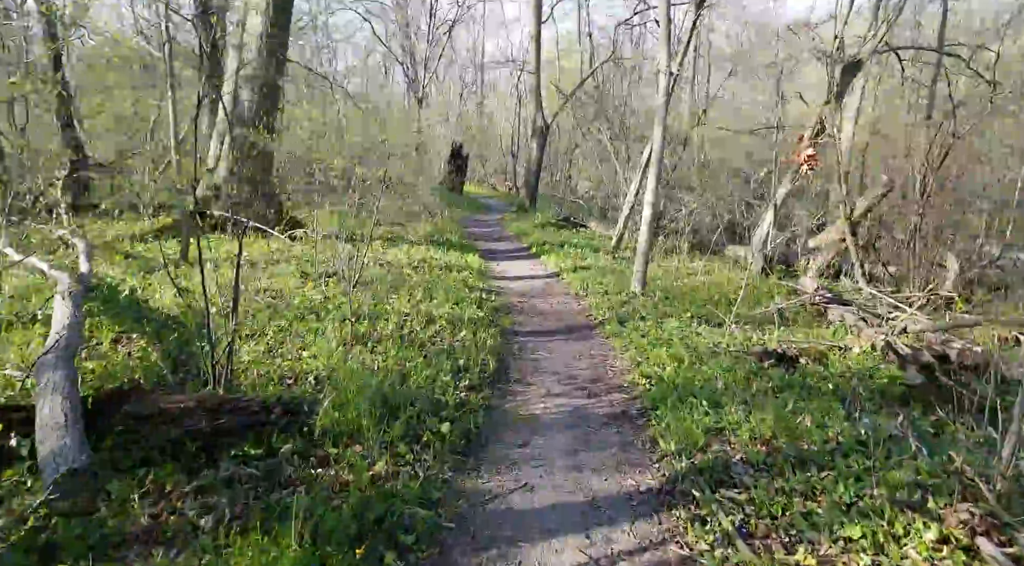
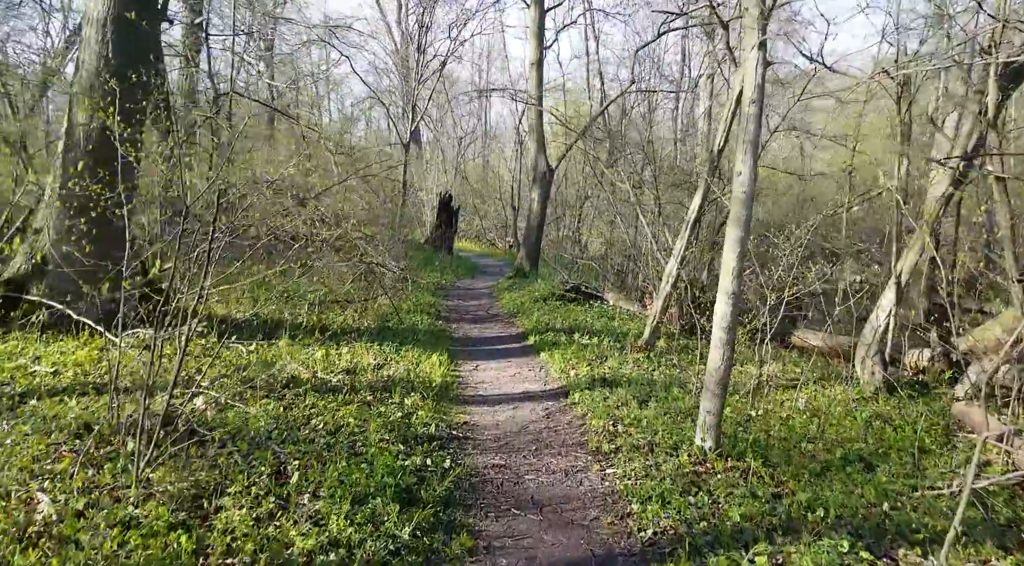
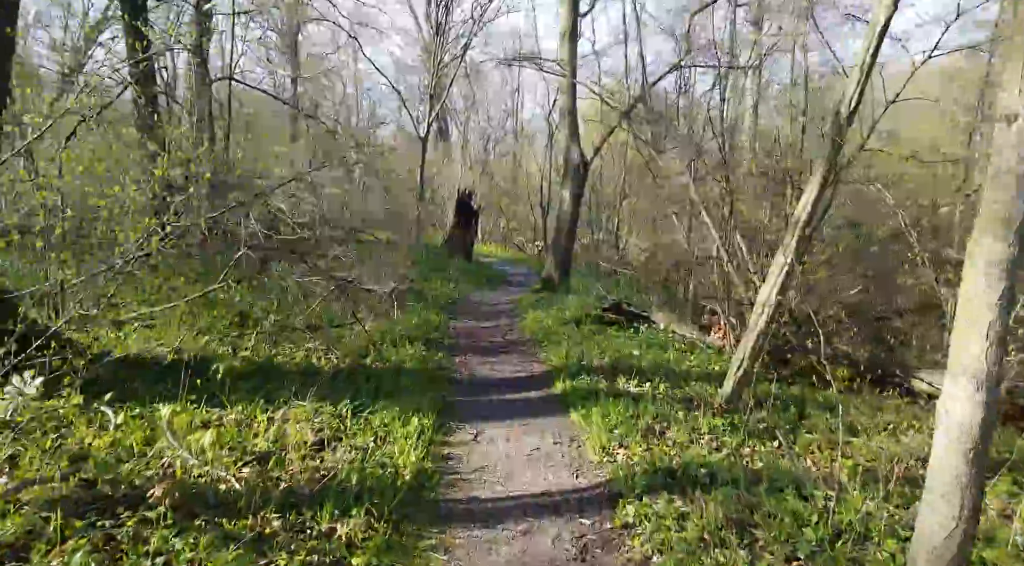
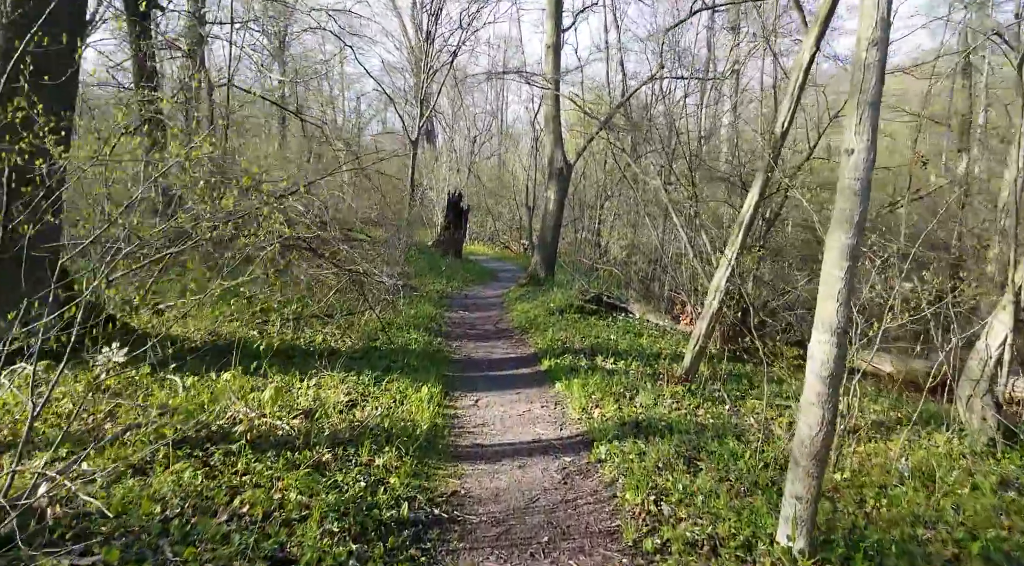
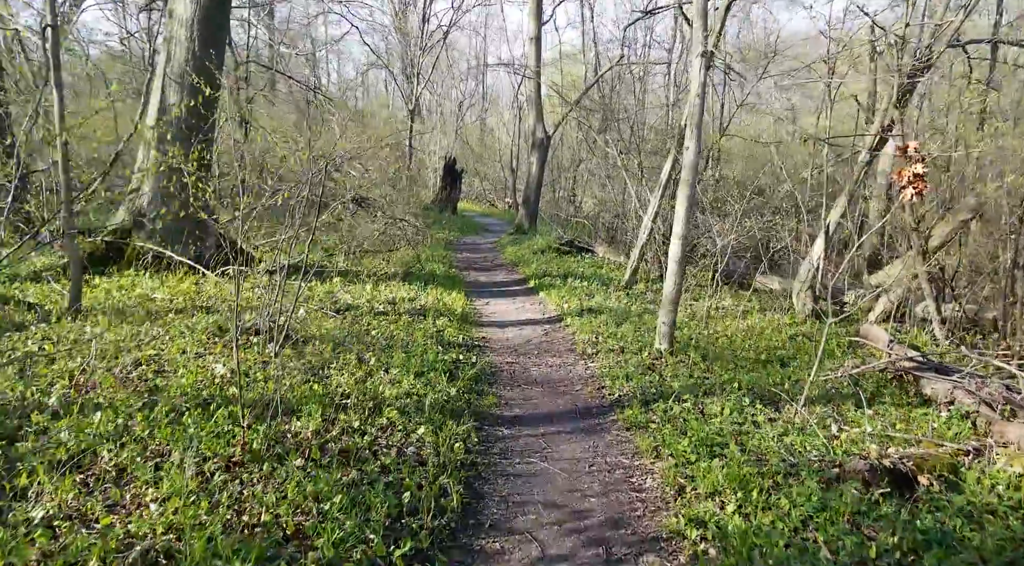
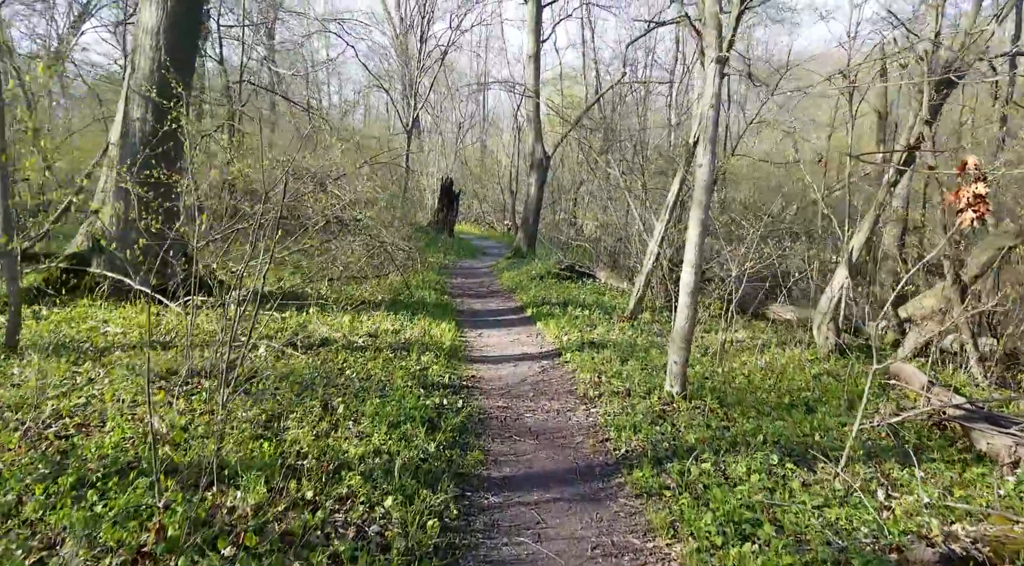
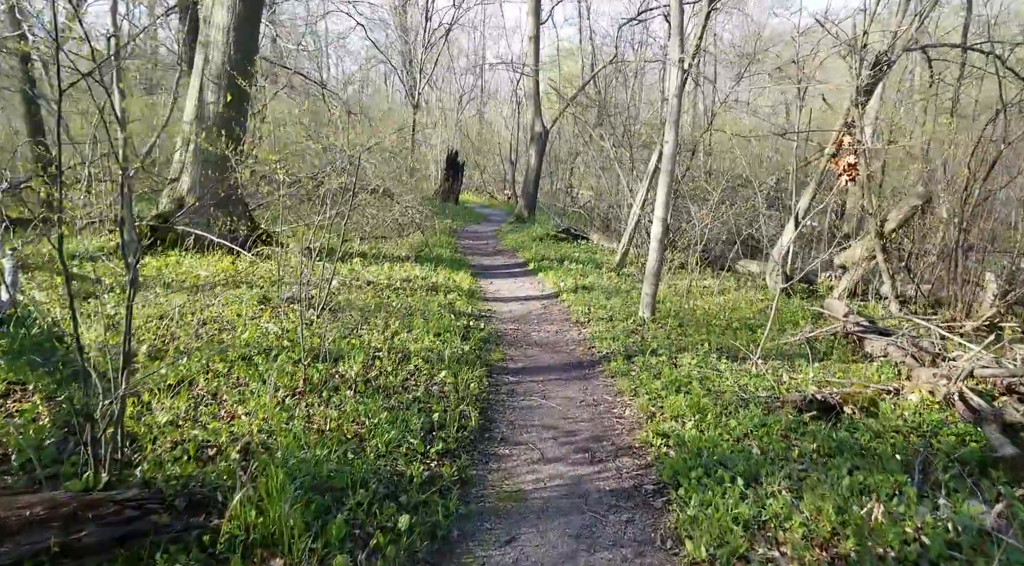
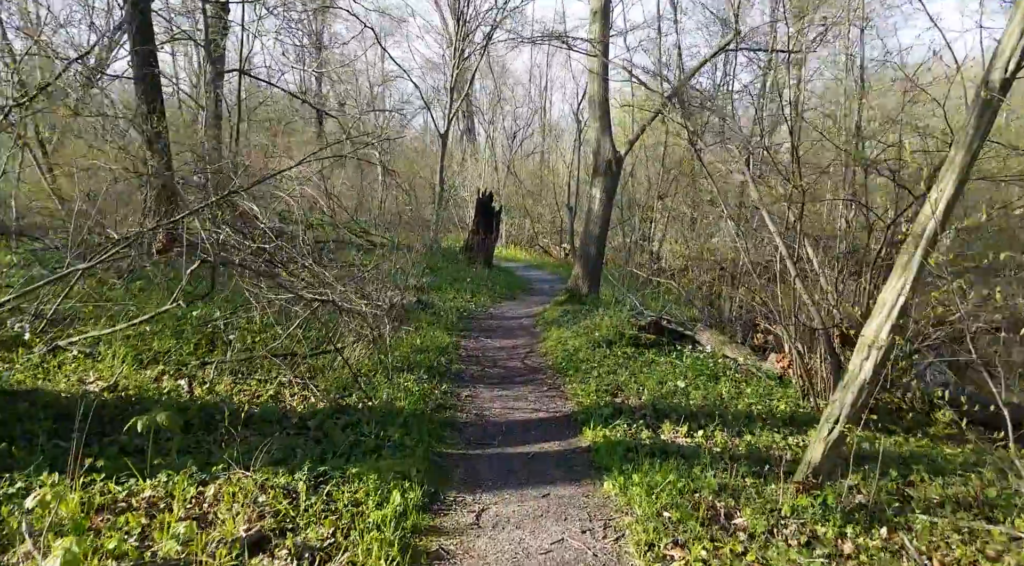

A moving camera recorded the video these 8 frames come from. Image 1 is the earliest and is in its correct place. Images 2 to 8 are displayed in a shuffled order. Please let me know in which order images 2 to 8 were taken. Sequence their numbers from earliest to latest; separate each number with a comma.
7, 5, 6, 2, 4, 3, 8
